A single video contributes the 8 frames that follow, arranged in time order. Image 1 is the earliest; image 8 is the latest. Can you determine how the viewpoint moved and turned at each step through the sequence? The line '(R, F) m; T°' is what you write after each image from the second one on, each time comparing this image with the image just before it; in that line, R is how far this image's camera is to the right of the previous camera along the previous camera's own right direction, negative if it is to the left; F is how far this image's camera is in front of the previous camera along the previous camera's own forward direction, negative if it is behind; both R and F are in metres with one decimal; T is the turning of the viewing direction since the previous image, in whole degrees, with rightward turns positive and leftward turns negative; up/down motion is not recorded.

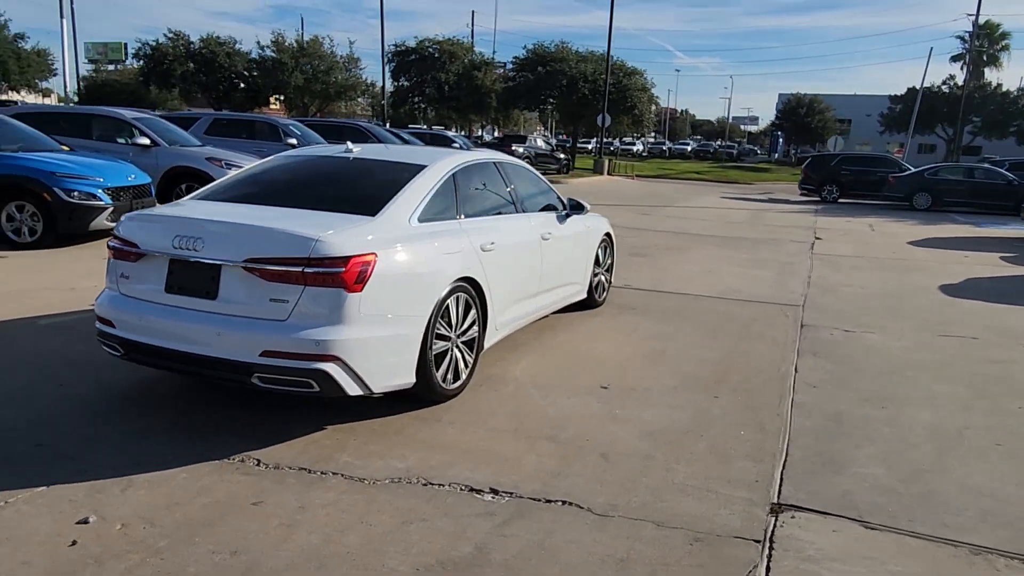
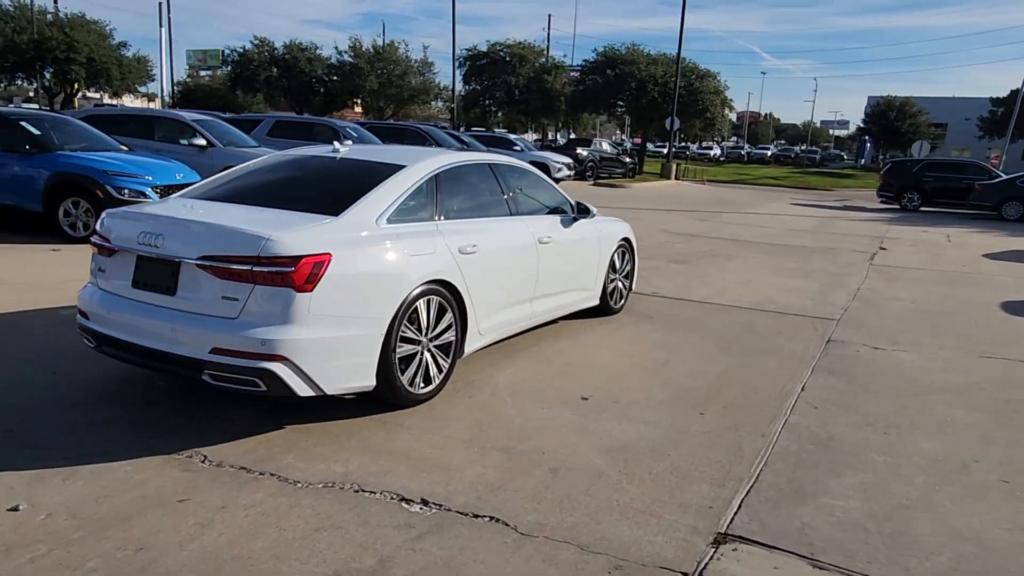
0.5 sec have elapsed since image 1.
(+0.7, +0.2) m; -6°
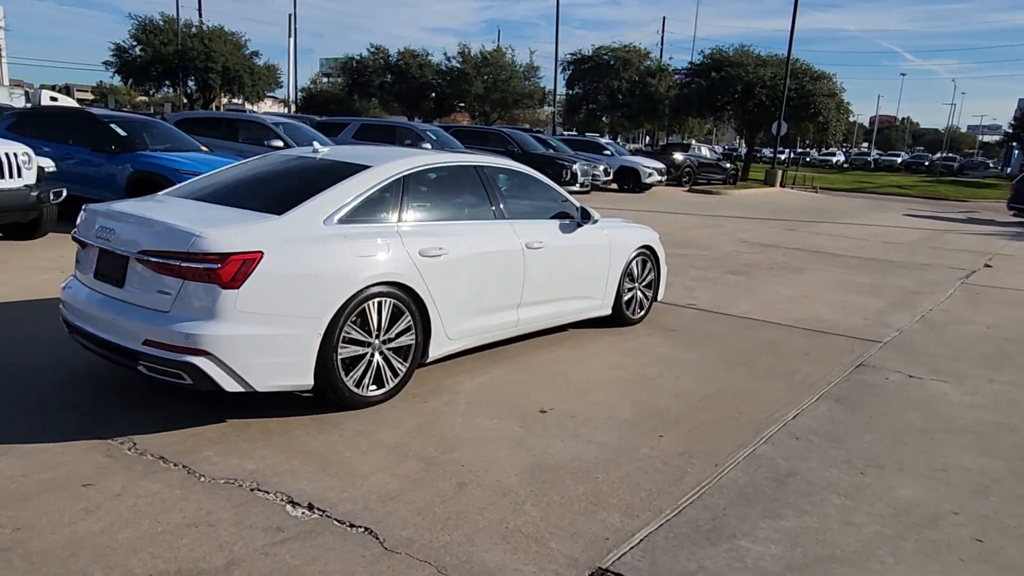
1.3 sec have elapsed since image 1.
(+1.0, +0.2) m; -9°
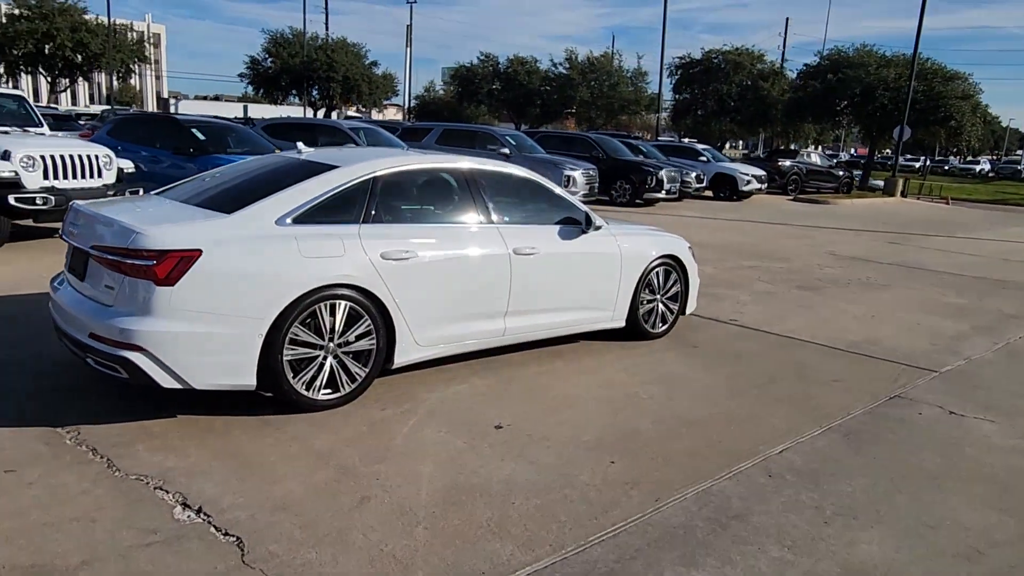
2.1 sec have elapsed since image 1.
(+1.0, +0.3) m; -9°
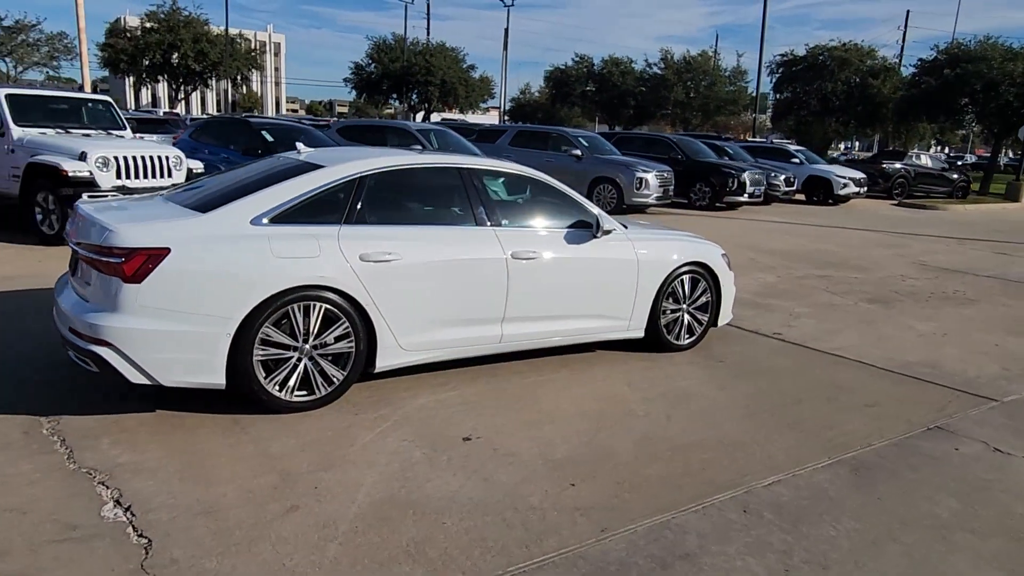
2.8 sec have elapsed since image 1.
(+0.7, +0.3) m; -8°
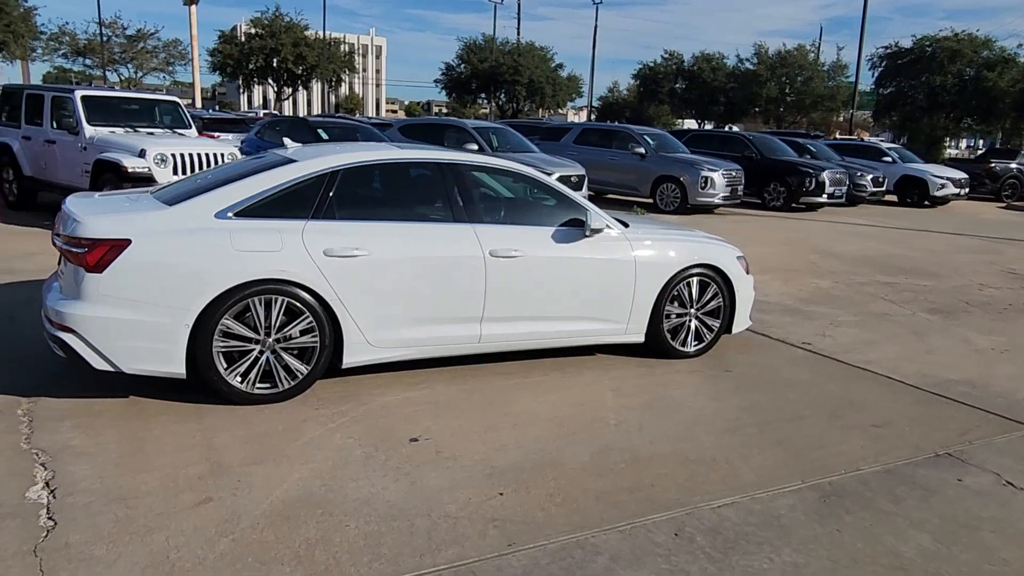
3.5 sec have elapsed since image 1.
(+0.8, +0.2) m; -7°
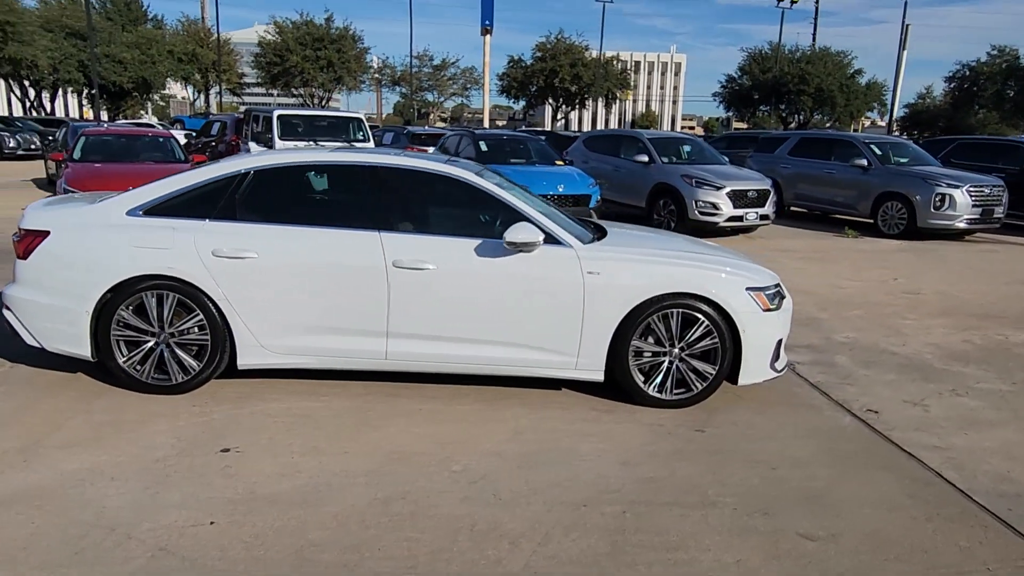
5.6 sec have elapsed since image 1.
(+2.4, +1.1) m; -23°
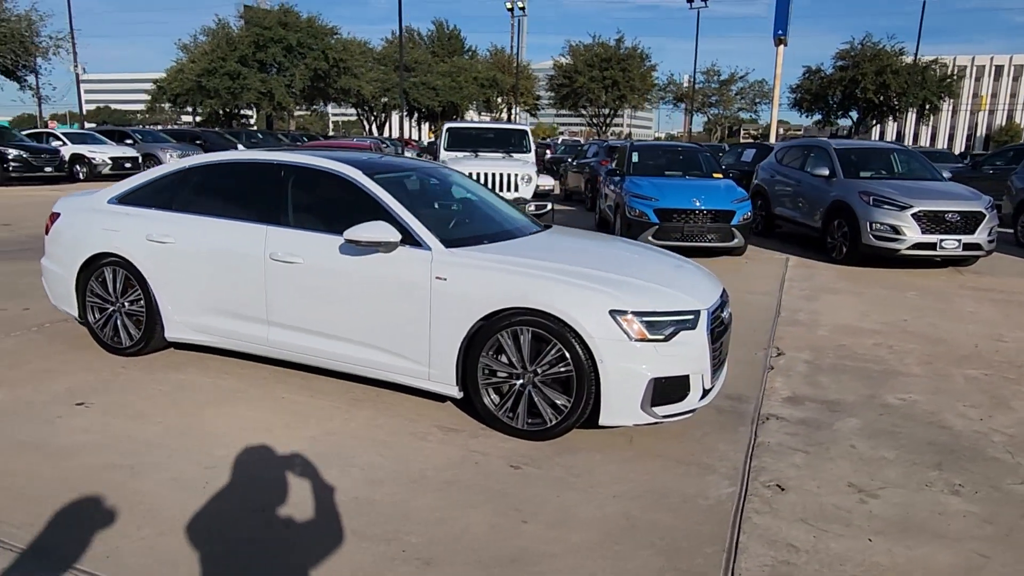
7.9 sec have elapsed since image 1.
(+2.7, +0.9) m; -24°
